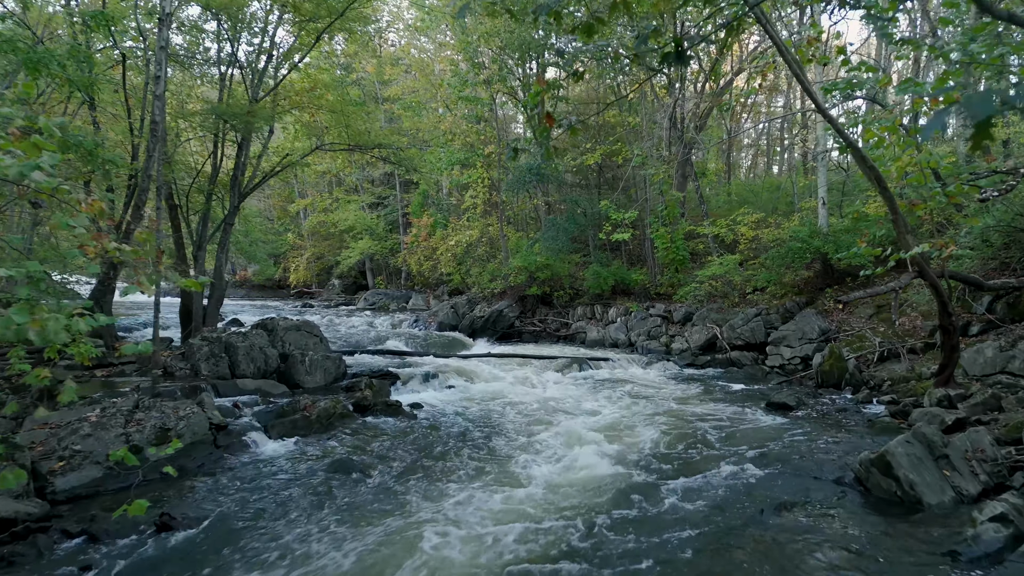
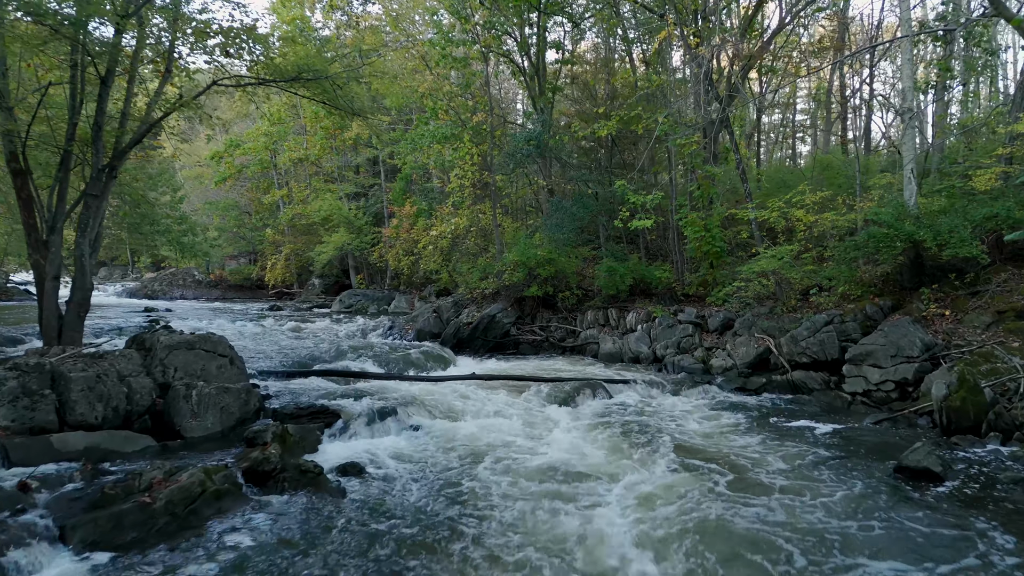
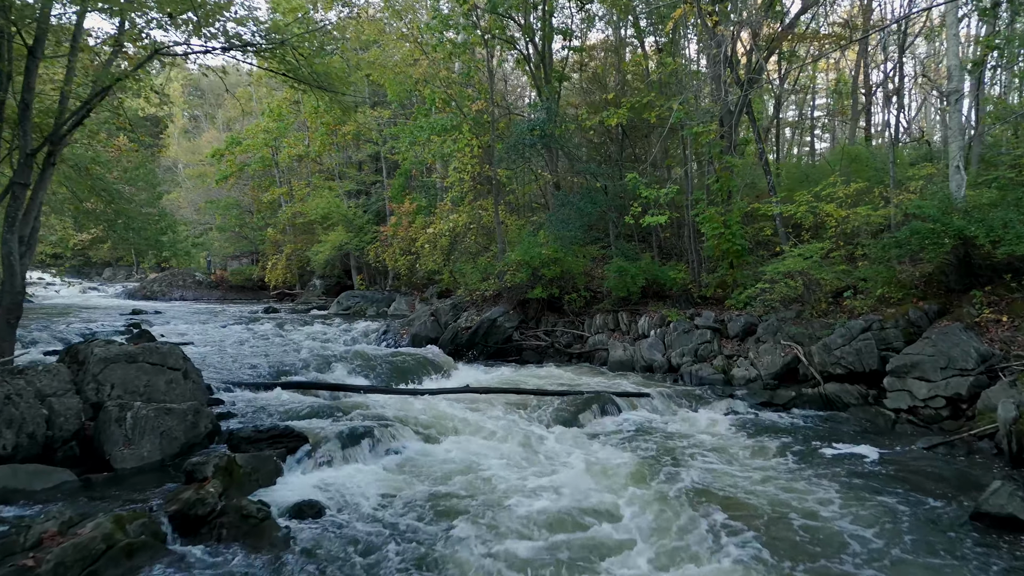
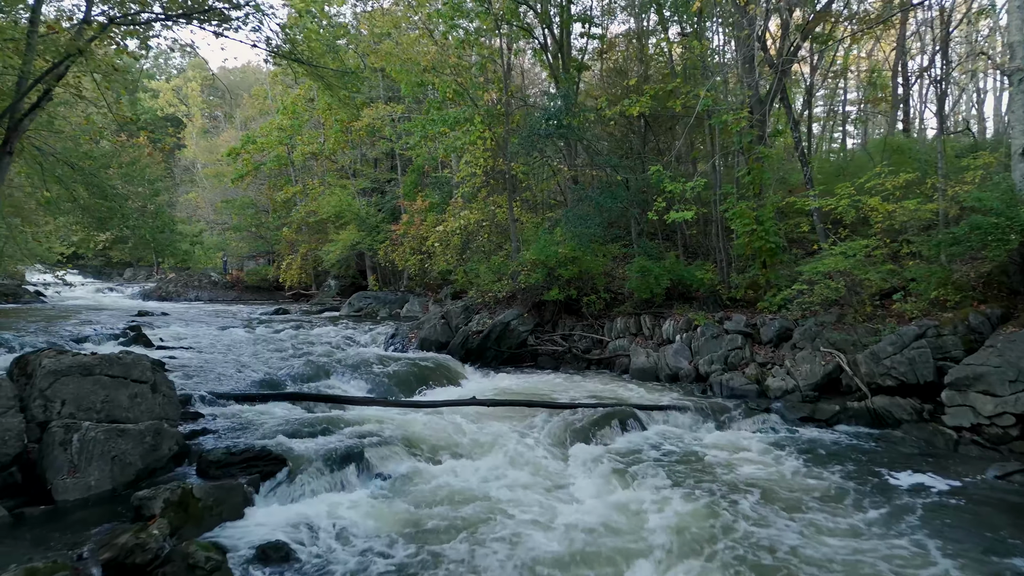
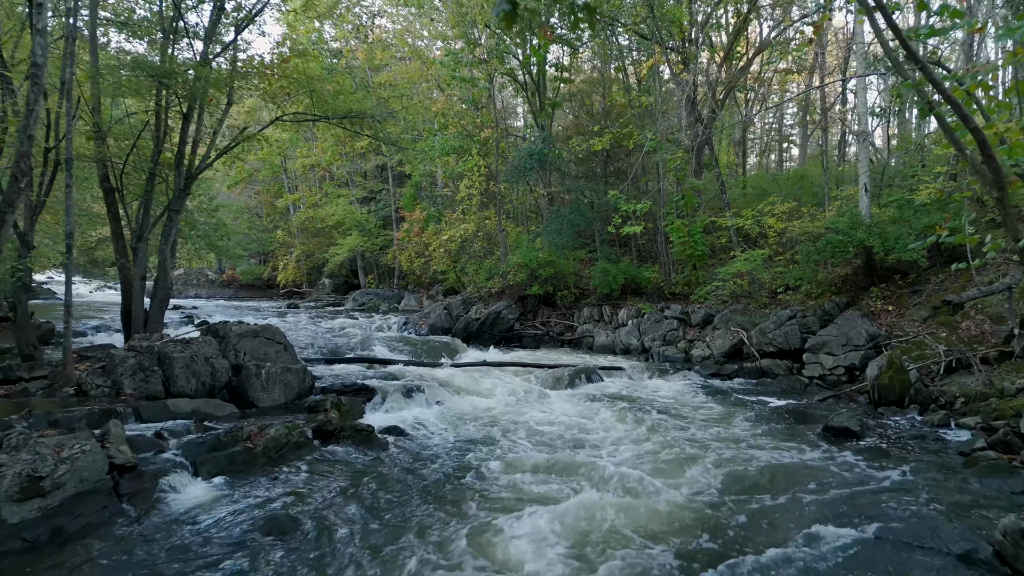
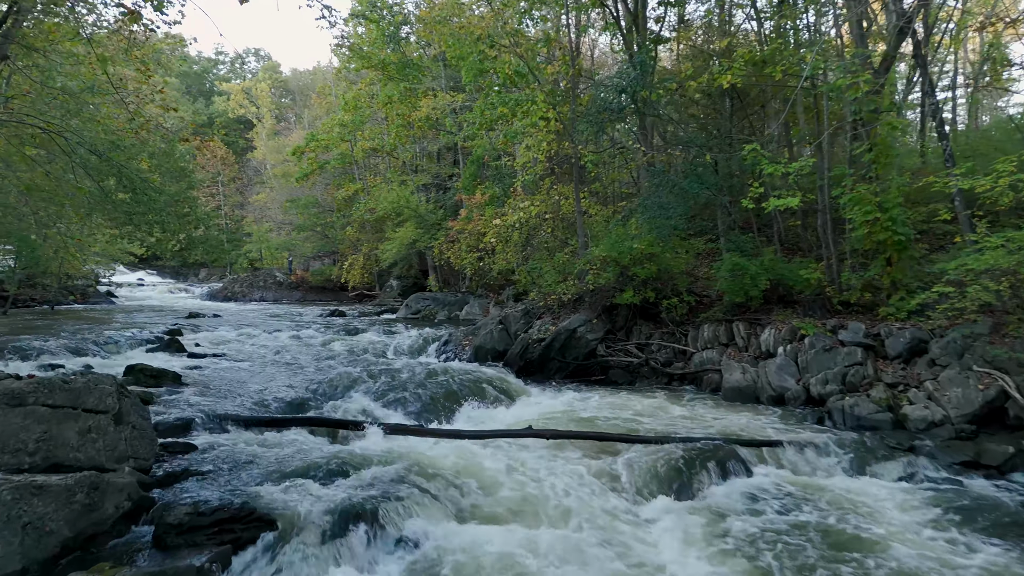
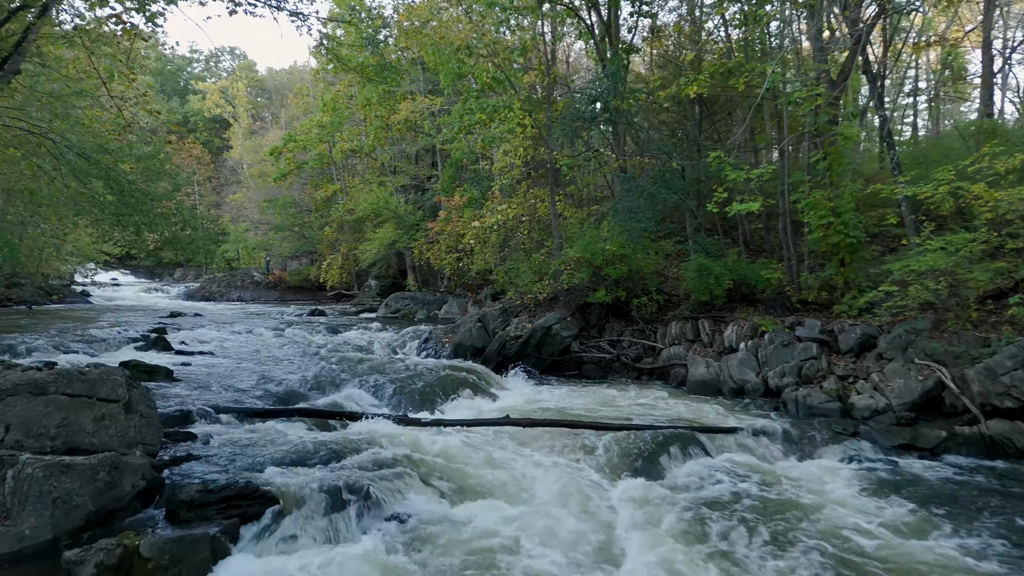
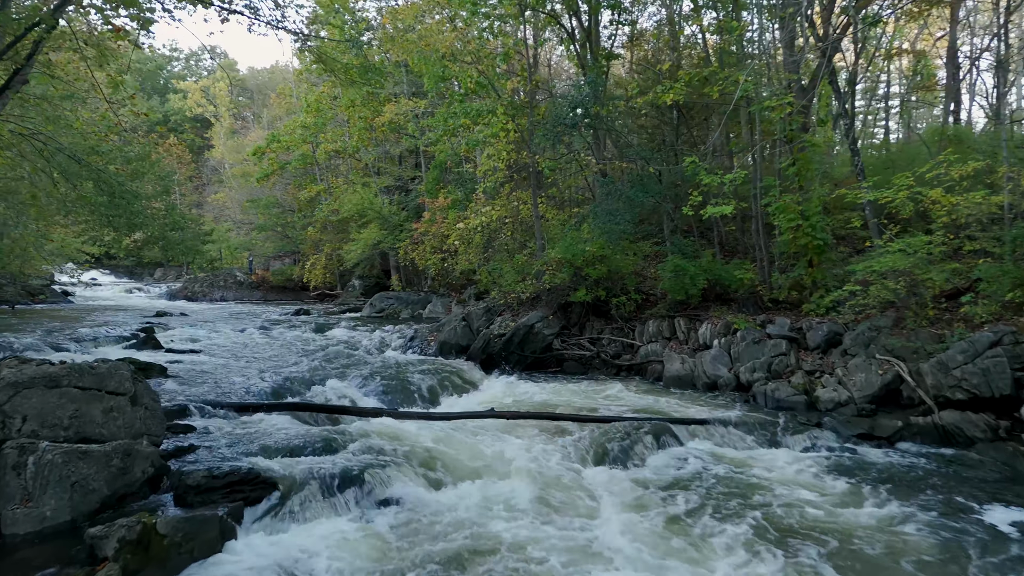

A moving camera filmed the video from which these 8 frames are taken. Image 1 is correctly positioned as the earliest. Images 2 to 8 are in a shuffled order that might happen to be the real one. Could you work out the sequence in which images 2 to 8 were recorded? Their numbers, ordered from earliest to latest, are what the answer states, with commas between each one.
5, 2, 3, 4, 8, 7, 6
